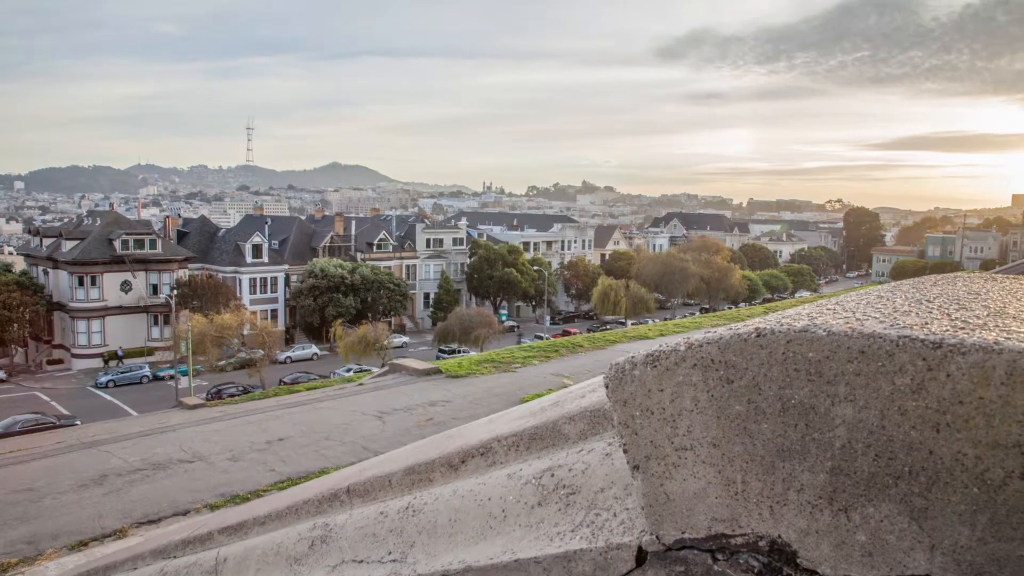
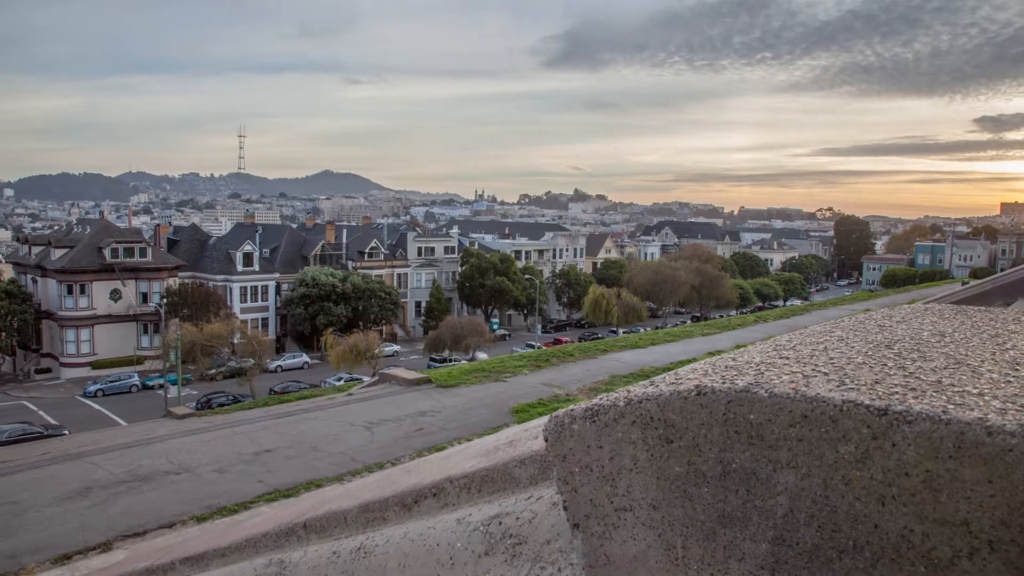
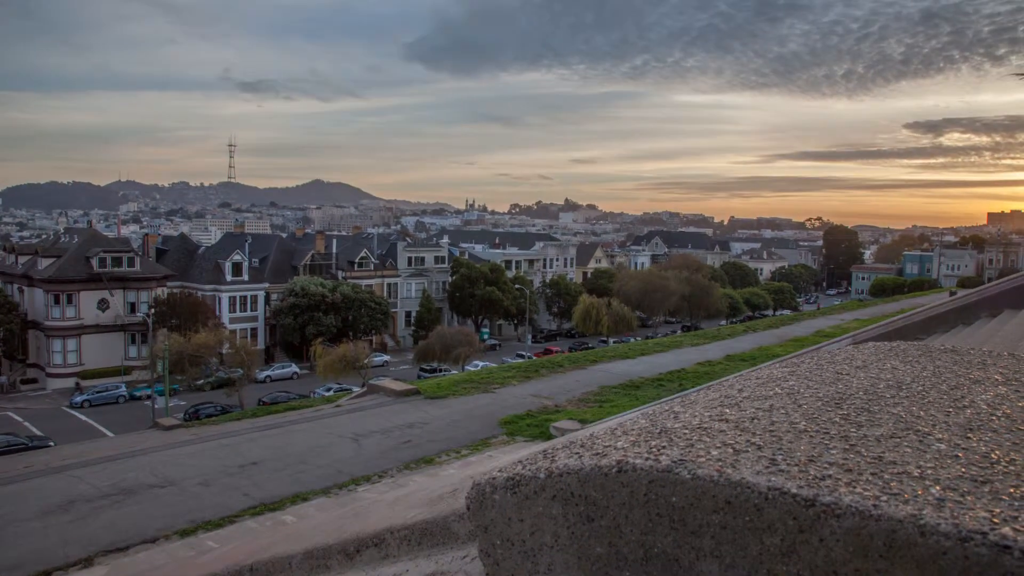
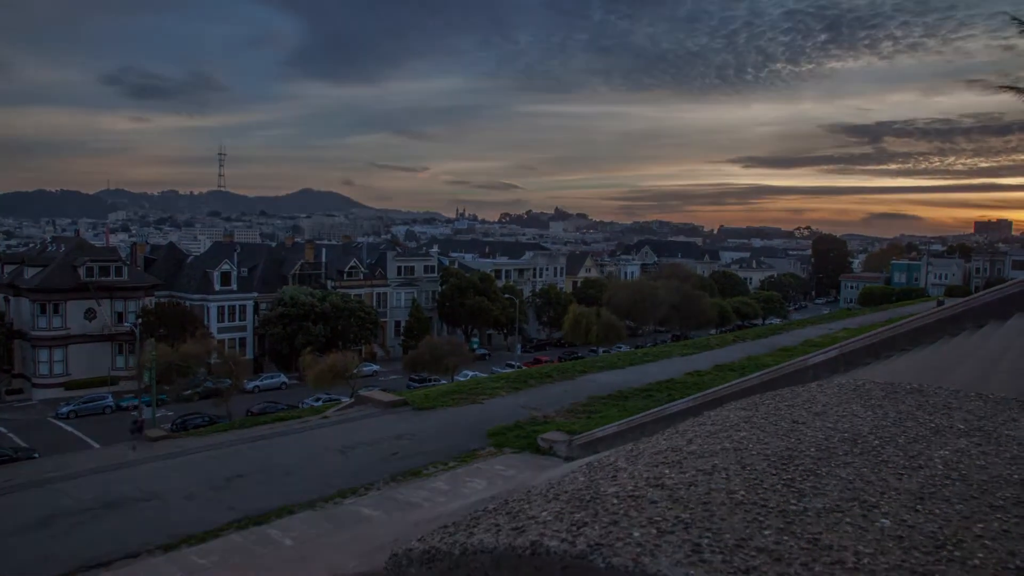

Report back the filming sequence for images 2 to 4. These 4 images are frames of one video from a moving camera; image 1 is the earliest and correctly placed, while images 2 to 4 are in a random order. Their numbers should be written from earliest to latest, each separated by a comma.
2, 3, 4
